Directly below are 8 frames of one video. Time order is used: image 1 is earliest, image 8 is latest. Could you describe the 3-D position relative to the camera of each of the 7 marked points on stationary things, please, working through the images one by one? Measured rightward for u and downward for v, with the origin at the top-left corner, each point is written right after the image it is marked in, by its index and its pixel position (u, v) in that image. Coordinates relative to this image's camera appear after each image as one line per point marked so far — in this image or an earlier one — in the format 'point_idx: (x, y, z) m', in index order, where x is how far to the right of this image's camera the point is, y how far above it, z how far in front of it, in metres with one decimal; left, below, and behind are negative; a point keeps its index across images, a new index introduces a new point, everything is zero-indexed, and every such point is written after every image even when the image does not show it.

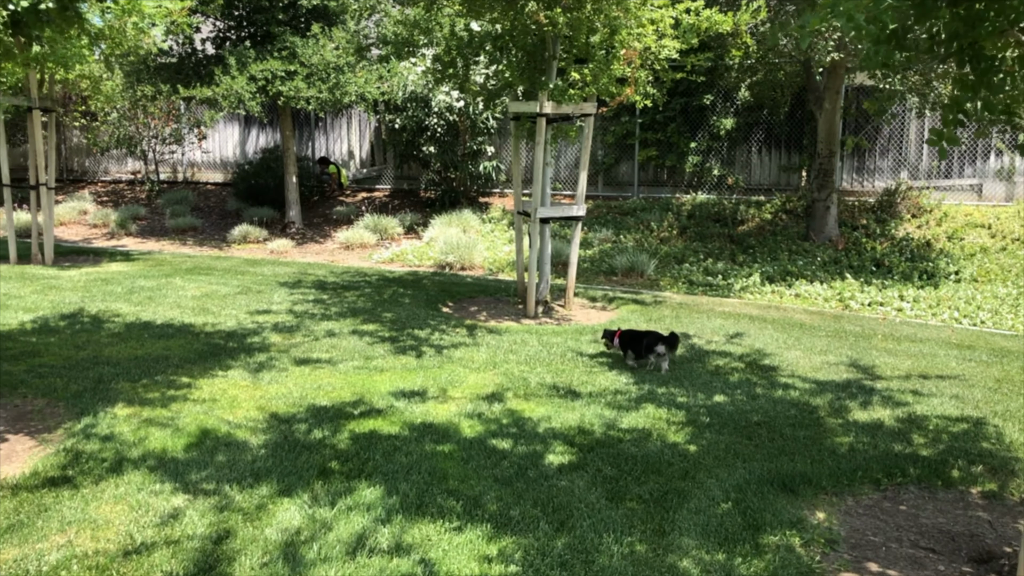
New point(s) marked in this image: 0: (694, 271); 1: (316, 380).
0: (+2.3, +0.2, +10.5) m
1: (-1.3, -0.6, +5.6) m
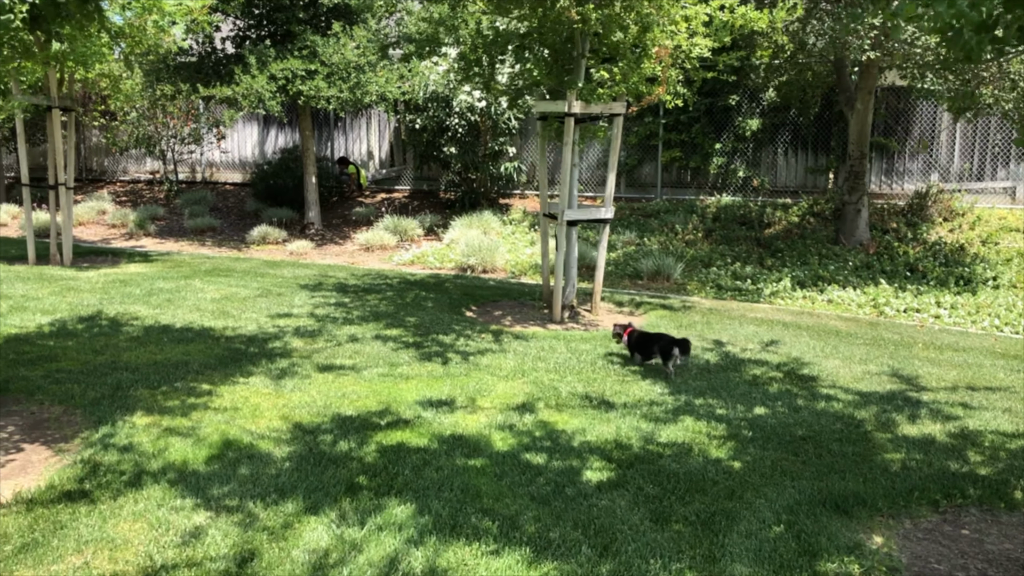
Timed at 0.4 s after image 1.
0: (+2.6, +0.1, +10.3) m
1: (-1.1, -0.6, +5.4) m
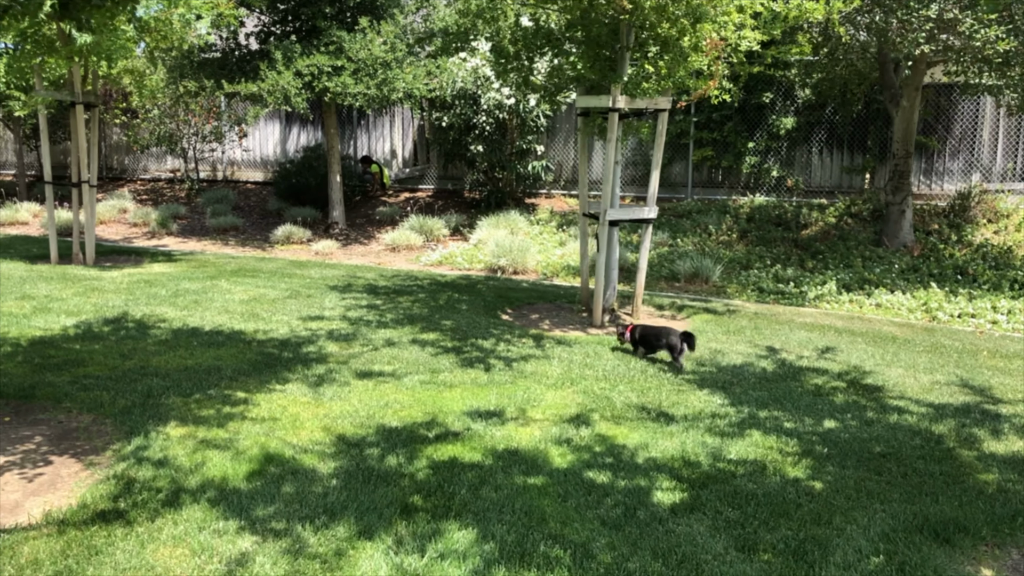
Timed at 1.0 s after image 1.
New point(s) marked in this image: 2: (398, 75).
0: (+3.0, +0.1, +9.9) m
1: (-0.8, -0.7, +5.1) m
2: (-1.6, +3.1, +12.1) m
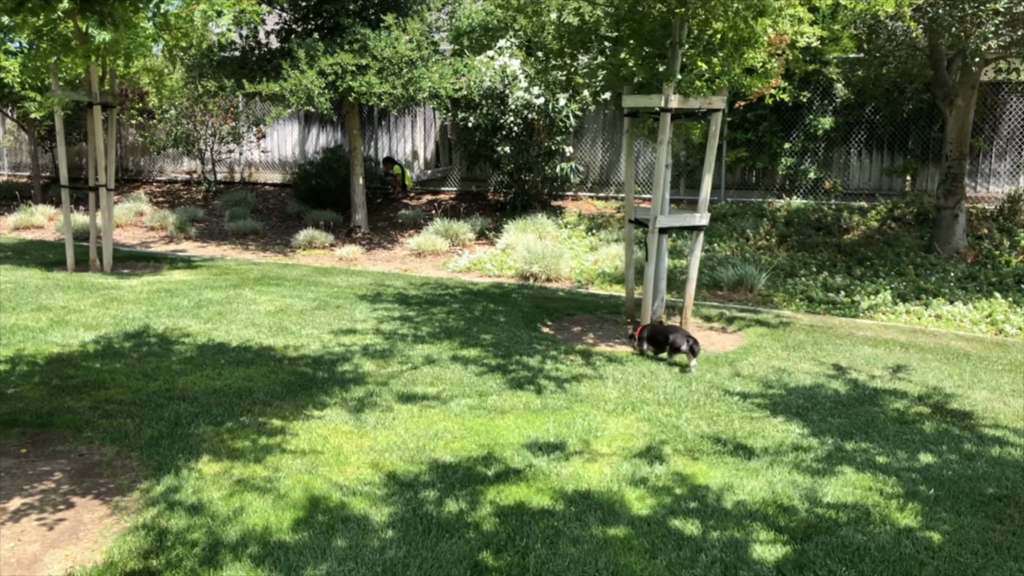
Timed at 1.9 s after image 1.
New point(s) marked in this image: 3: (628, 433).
0: (+3.4, 0.0, +9.4) m
1: (-0.5, -0.8, +4.7) m
2: (-1.2, +3.0, +11.6) m
3: (+0.6, -0.8, +4.6) m
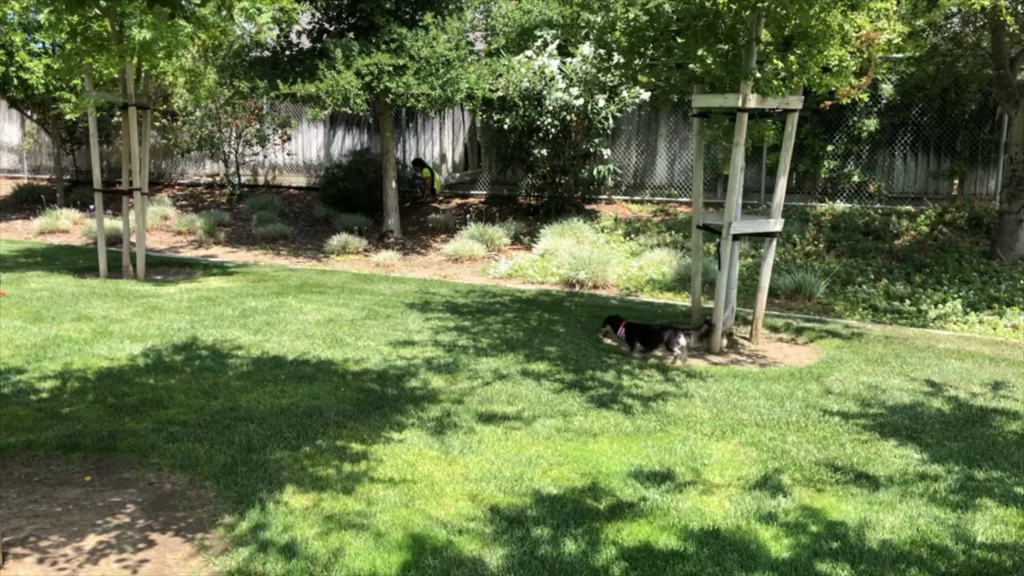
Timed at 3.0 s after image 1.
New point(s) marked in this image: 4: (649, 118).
0: (+3.9, -0.1, +9.1) m
1: (0.0, -0.8, +4.3) m
2: (-0.7, +2.9, +11.3) m
3: (+1.1, -0.9, +4.2) m
4: (+2.4, +3.0, +14.7) m
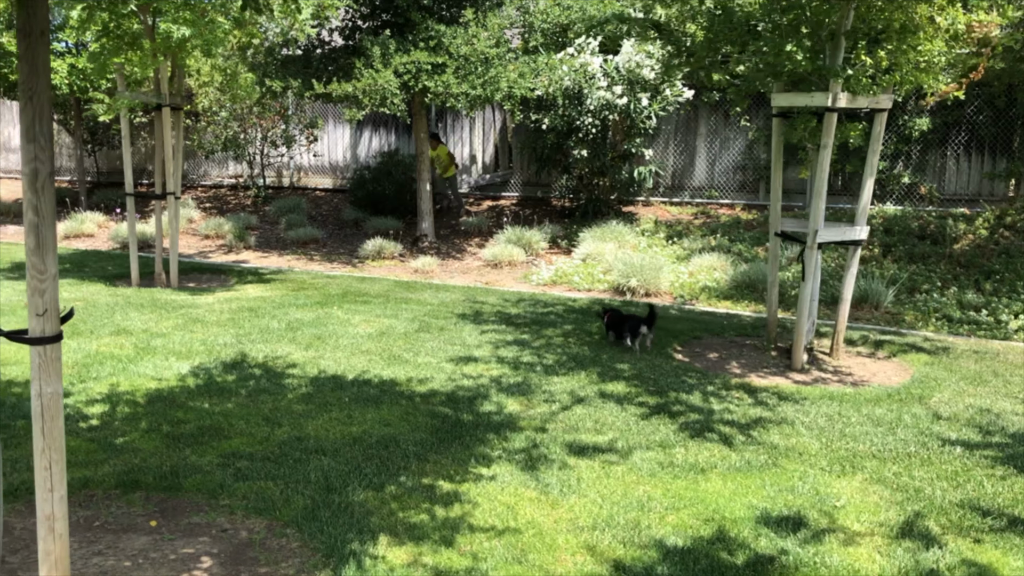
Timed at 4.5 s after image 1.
0: (+4.4, -0.2, +8.6) m
1: (+0.5, -0.9, +3.9) m
2: (-0.1, +2.8, +10.9) m
3: (+1.6, -1.0, +3.8) m
4: (+3.0, +2.9, +14.3) m
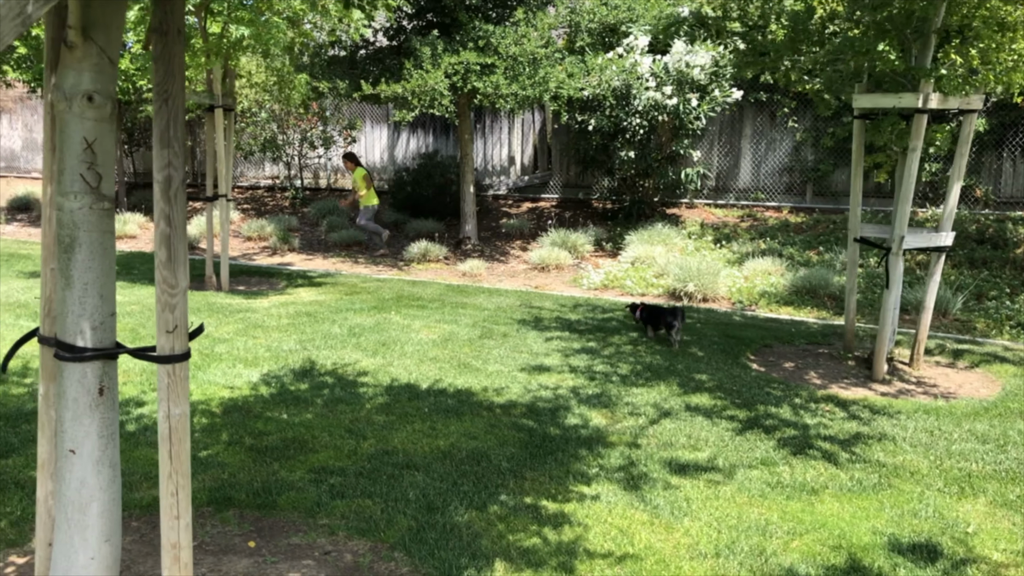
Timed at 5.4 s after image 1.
0: (+5.0, -0.2, +8.3) m
1: (+1.0, -1.0, +3.7) m
2: (+0.5, +2.7, +10.7) m
3: (+2.1, -1.0, +3.6) m
4: (+3.7, +2.8, +14.0) m
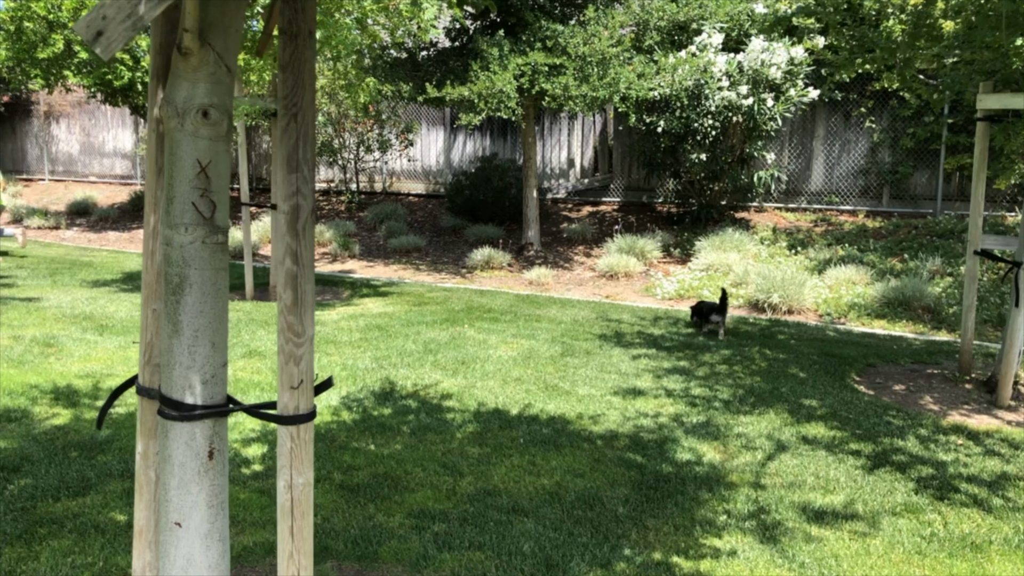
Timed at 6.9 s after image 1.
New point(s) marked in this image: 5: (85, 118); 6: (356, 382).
0: (+5.7, -0.4, +7.7) m
1: (+1.5, -1.1, +3.3) m
2: (+1.4, +2.6, +10.3) m
3: (+2.6, -1.1, +3.1) m
4: (+4.7, +2.7, +13.4) m
5: (-9.8, +3.9, +19.4) m
6: (-1.0, -0.6, +5.6) m
